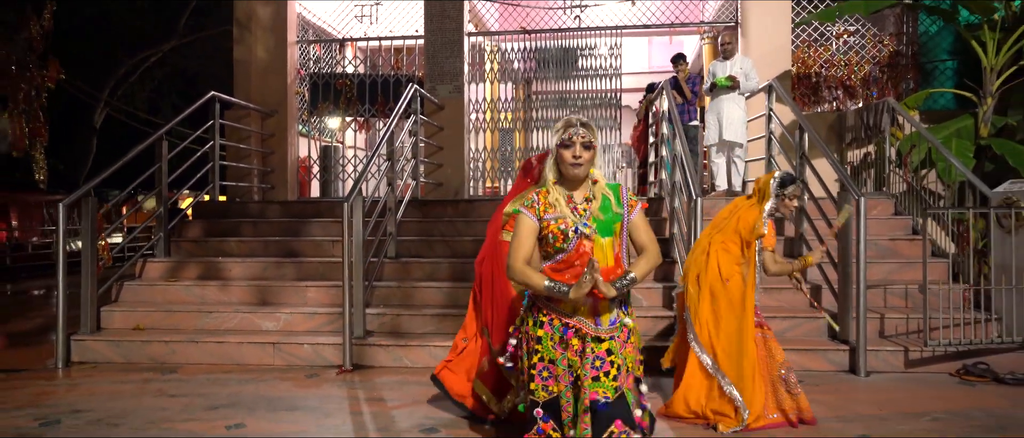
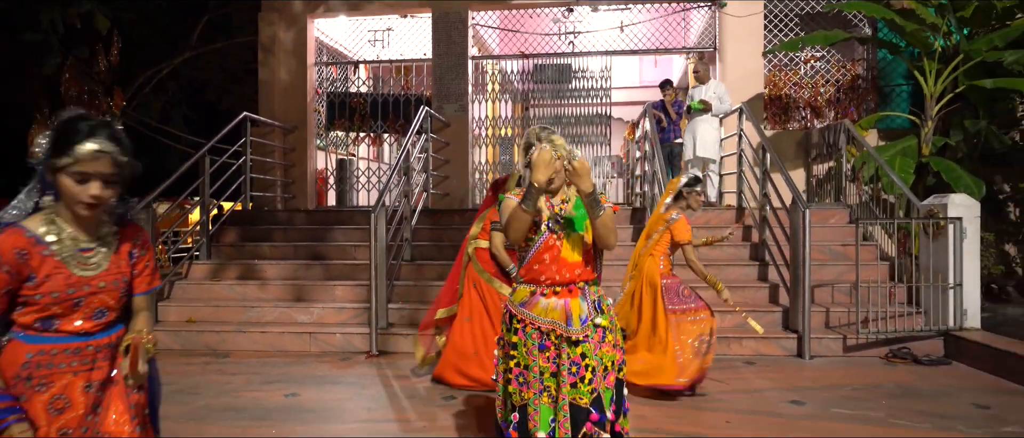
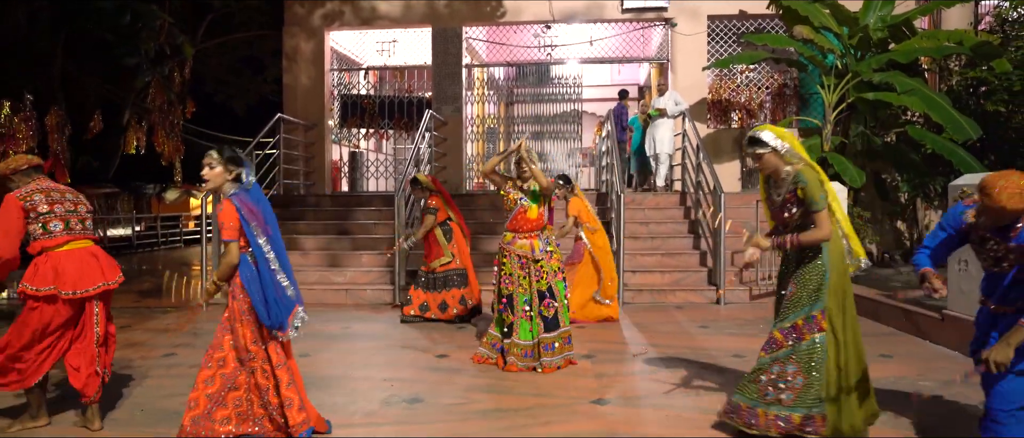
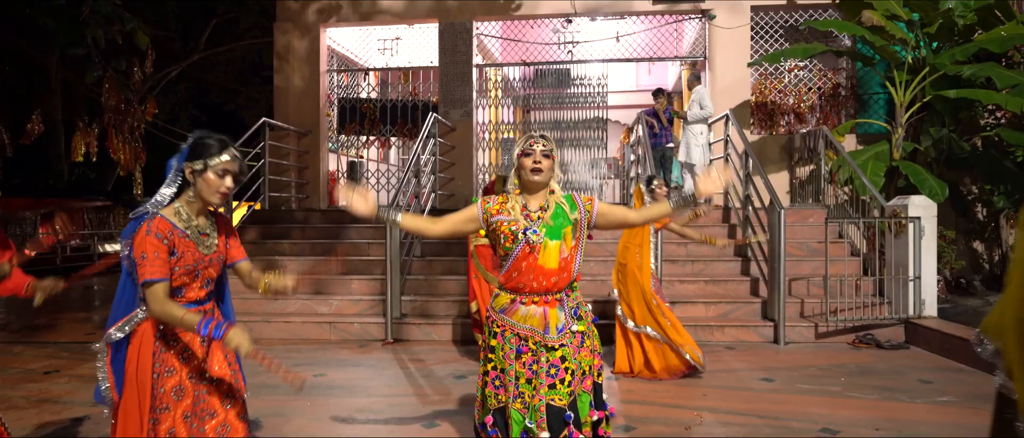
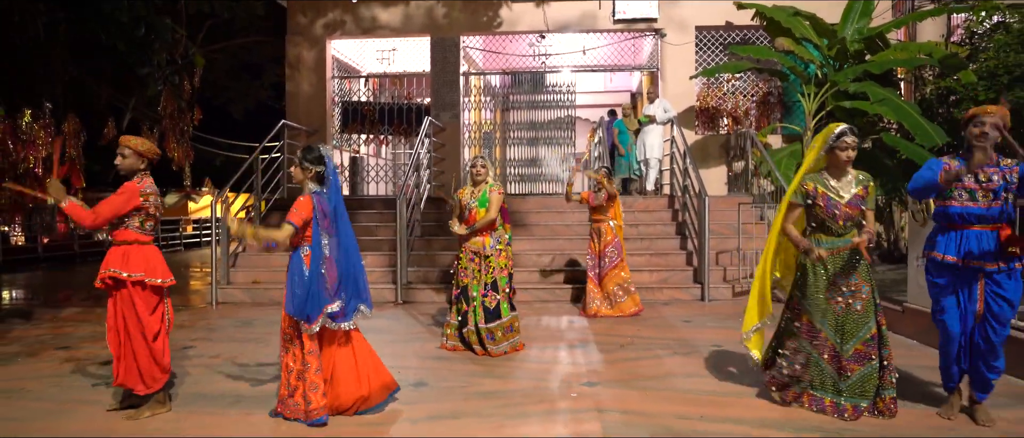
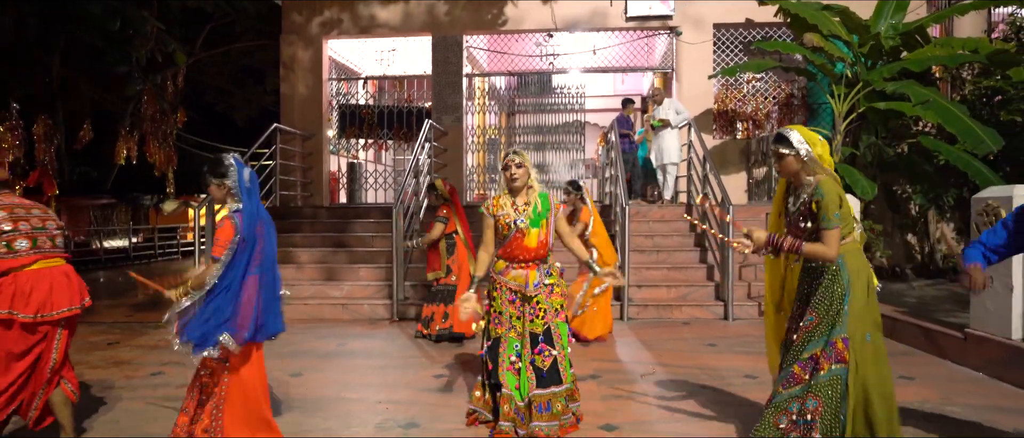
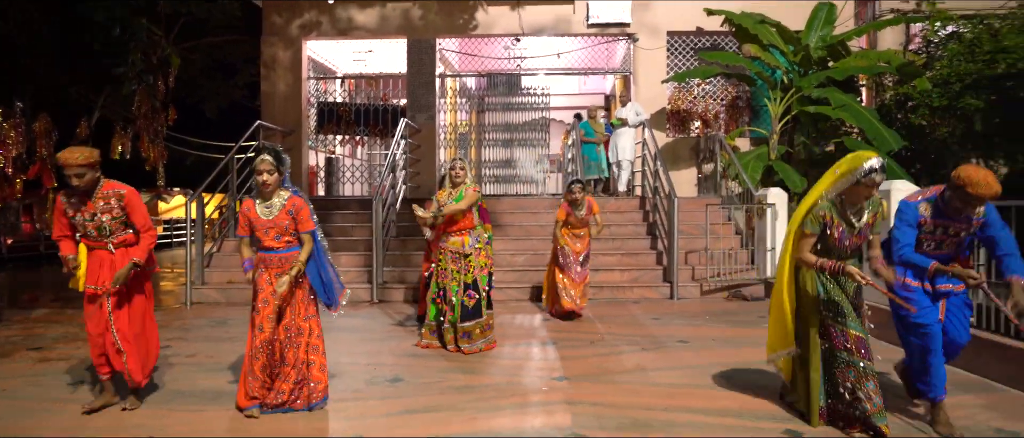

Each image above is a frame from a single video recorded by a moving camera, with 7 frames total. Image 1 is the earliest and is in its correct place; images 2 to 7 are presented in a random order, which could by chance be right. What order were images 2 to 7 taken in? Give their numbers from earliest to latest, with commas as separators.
2, 4, 6, 3, 5, 7
